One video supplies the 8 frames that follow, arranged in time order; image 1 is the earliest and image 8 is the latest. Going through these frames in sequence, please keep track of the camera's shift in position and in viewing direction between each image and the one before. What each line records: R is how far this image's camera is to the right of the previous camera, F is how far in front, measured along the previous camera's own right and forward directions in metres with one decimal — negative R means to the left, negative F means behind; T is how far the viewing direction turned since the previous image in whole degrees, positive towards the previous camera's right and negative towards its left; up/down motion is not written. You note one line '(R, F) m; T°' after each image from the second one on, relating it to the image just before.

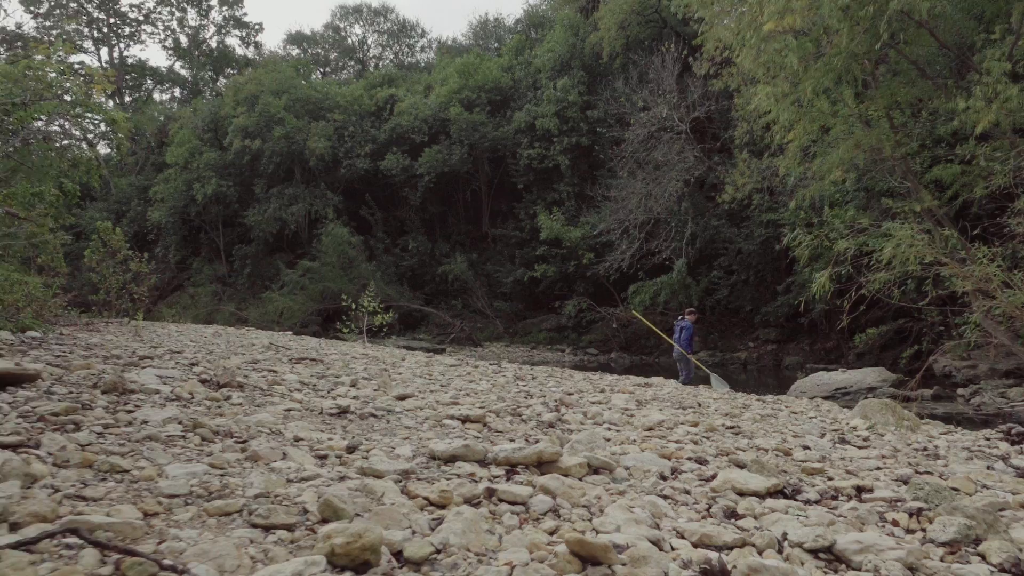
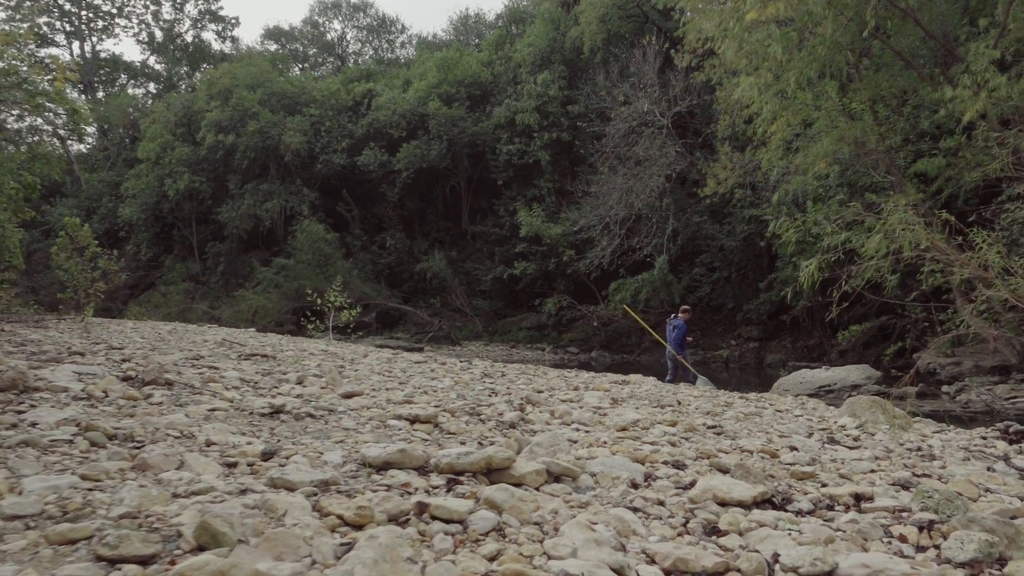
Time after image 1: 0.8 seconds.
(+0.1, +0.3) m; +1°
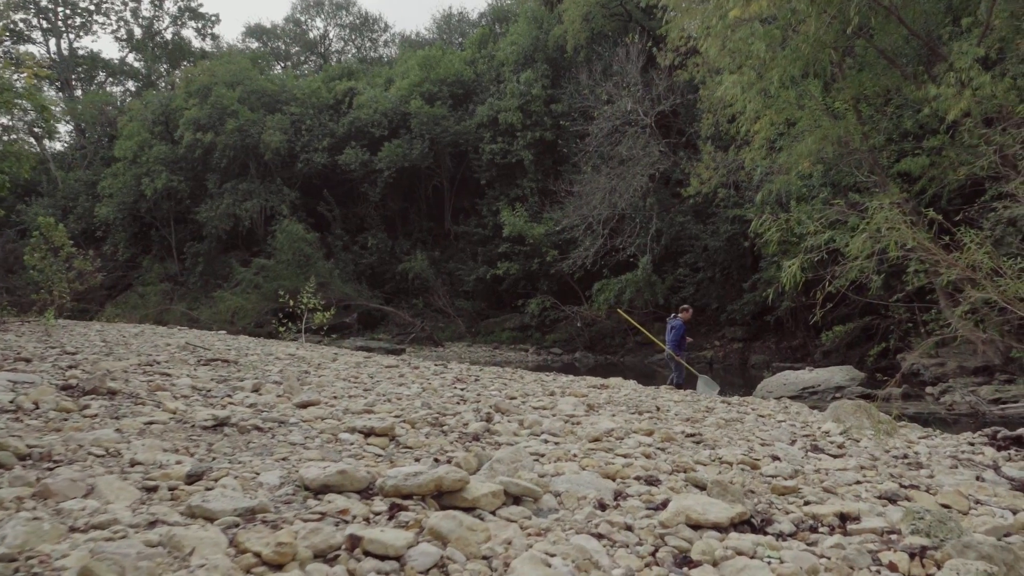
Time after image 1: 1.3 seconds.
(+0.1, +0.2) m; +1°
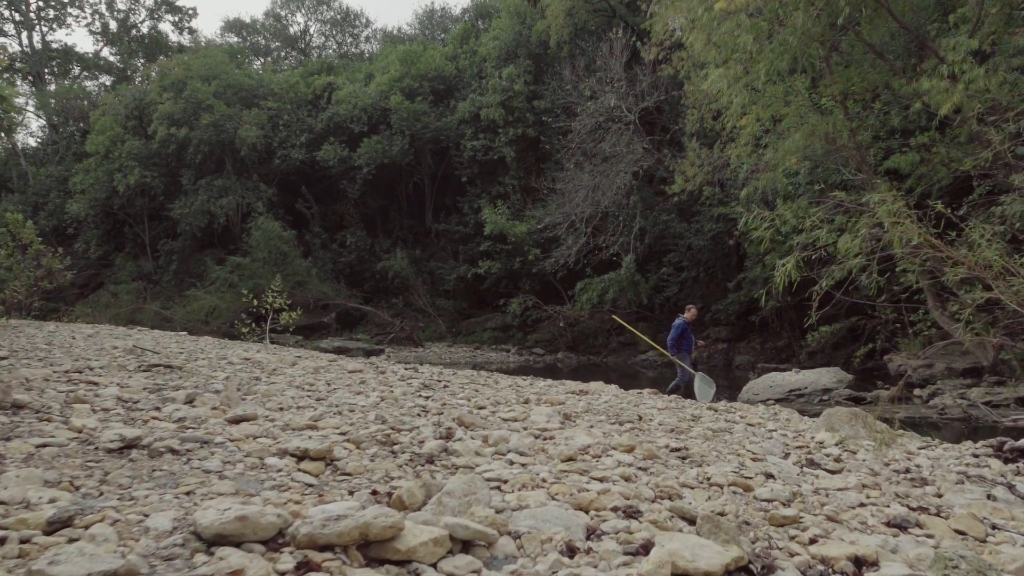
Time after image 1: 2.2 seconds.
(+0.1, +0.3) m; +1°
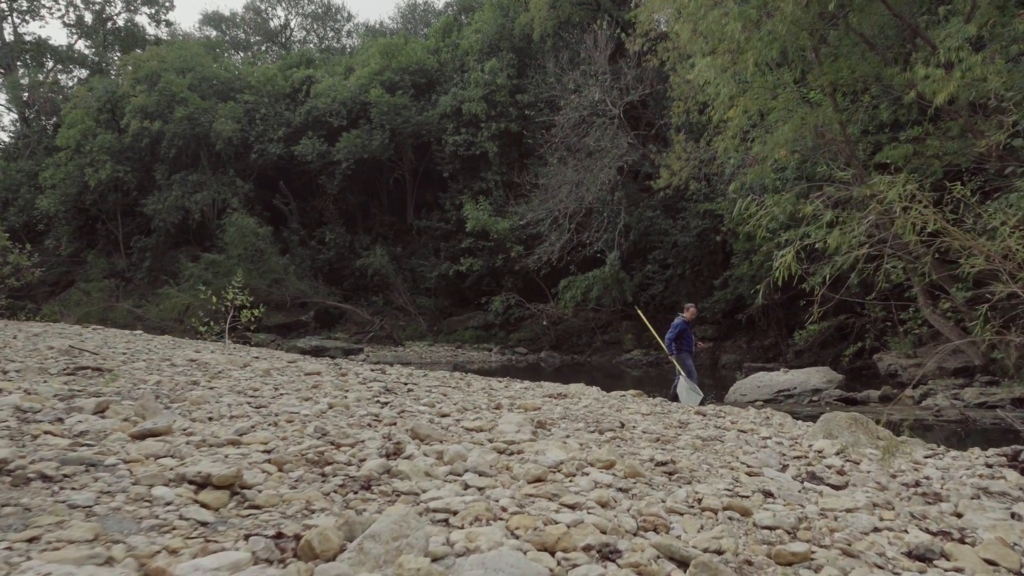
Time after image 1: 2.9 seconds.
(+0.1, +0.4) m; +1°
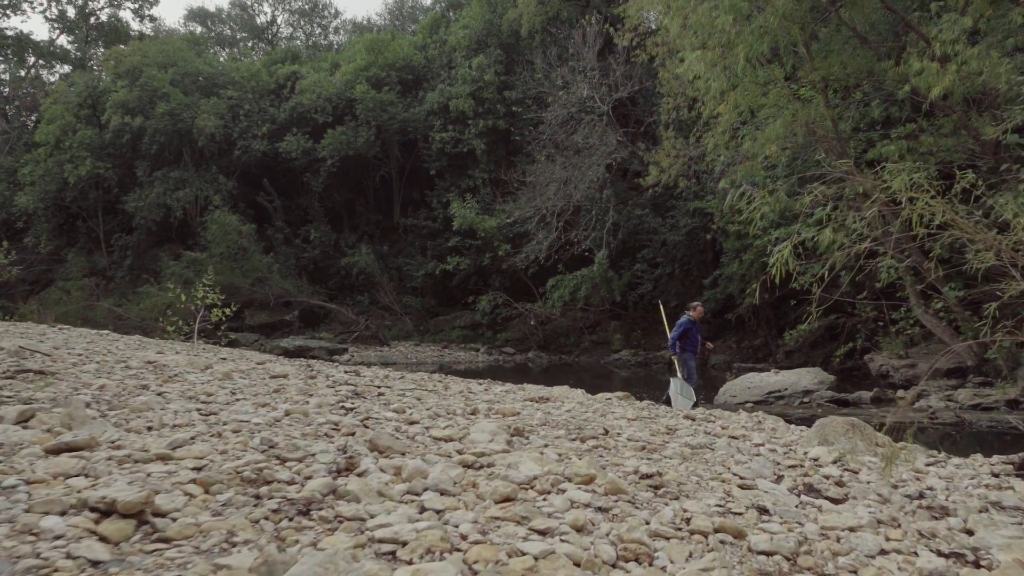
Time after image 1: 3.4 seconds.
(+0.1, +0.2) m; +1°
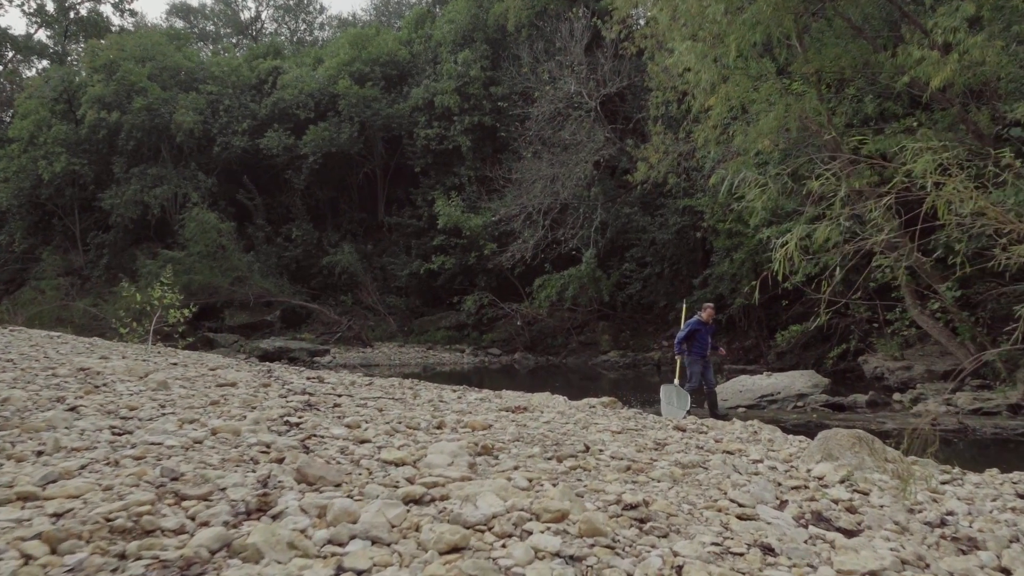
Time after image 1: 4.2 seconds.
(+0.1, +0.4) m; +1°
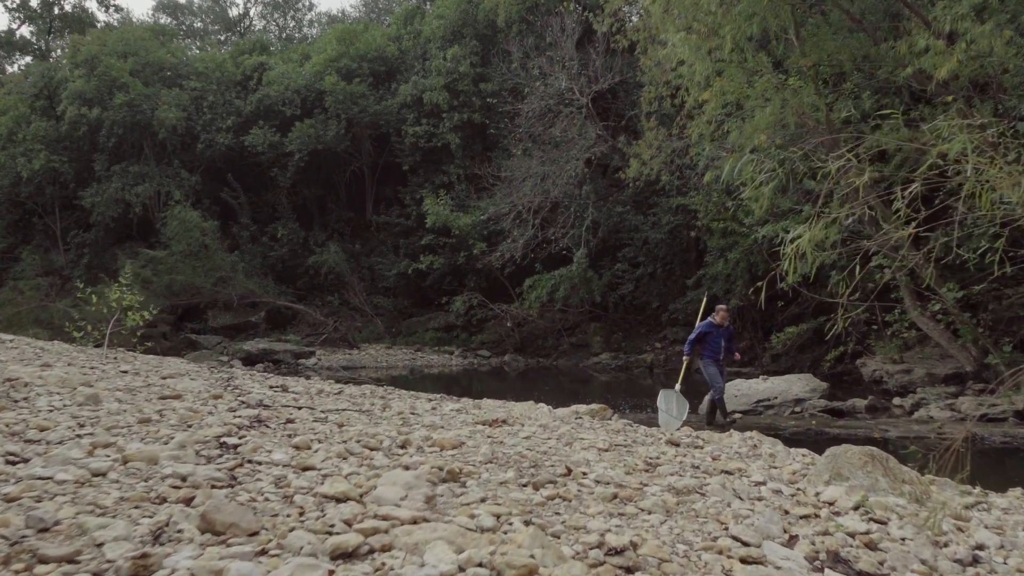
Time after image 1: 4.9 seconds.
(+0.1, +0.4) m; 0°
